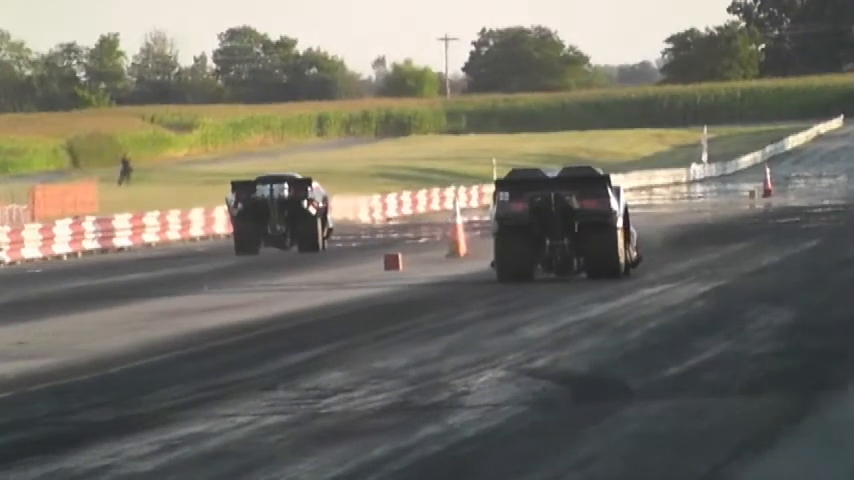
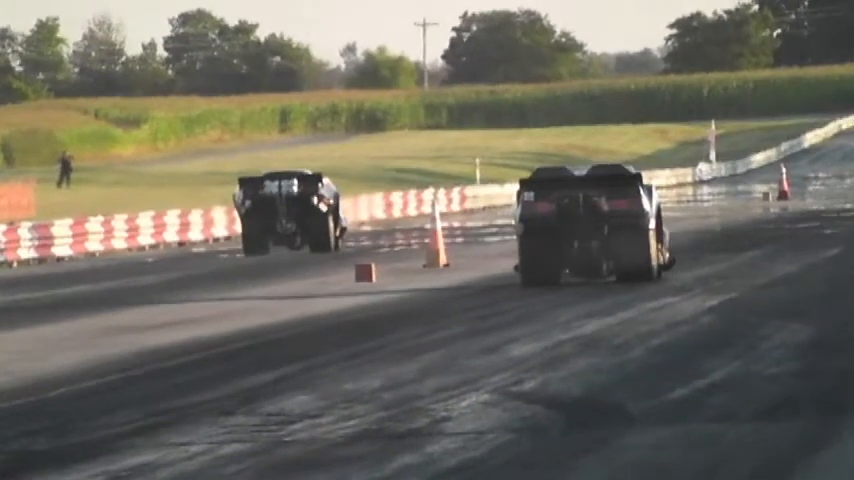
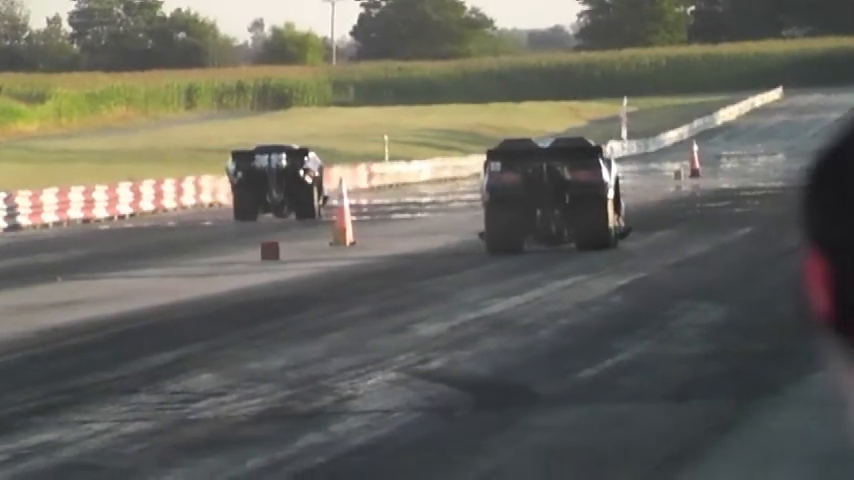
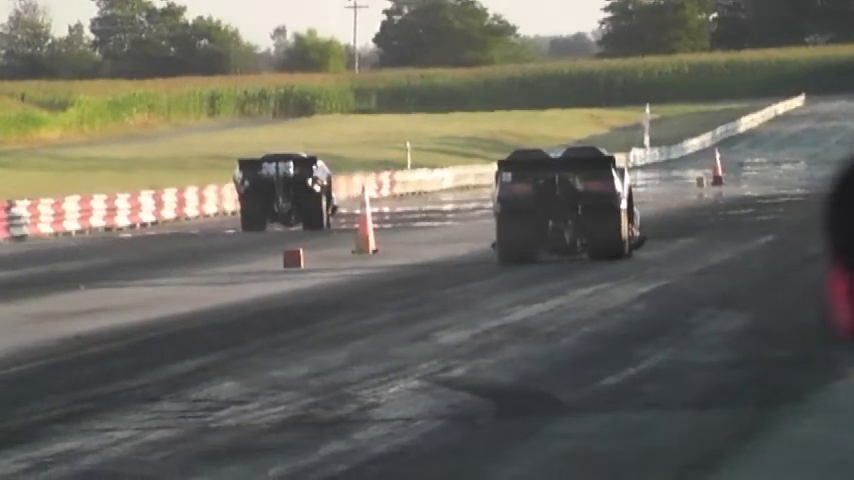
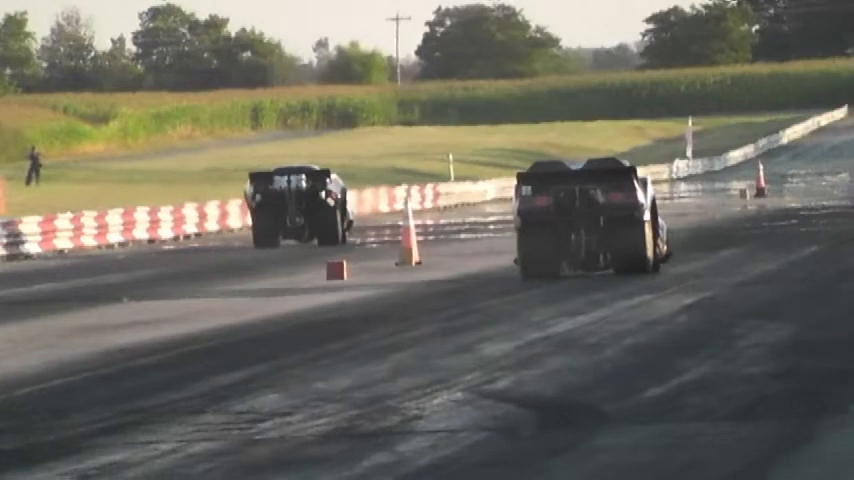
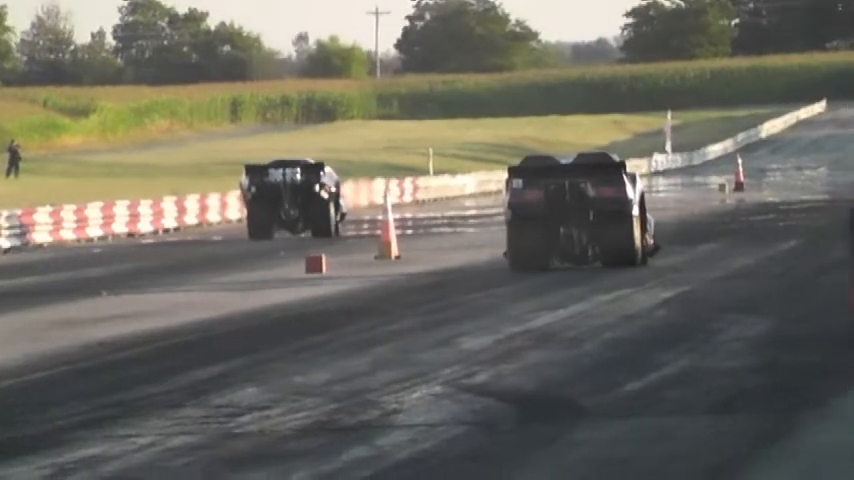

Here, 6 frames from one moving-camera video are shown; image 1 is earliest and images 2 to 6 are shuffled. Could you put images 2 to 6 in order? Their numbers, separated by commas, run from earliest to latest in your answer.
2, 5, 6, 4, 3
